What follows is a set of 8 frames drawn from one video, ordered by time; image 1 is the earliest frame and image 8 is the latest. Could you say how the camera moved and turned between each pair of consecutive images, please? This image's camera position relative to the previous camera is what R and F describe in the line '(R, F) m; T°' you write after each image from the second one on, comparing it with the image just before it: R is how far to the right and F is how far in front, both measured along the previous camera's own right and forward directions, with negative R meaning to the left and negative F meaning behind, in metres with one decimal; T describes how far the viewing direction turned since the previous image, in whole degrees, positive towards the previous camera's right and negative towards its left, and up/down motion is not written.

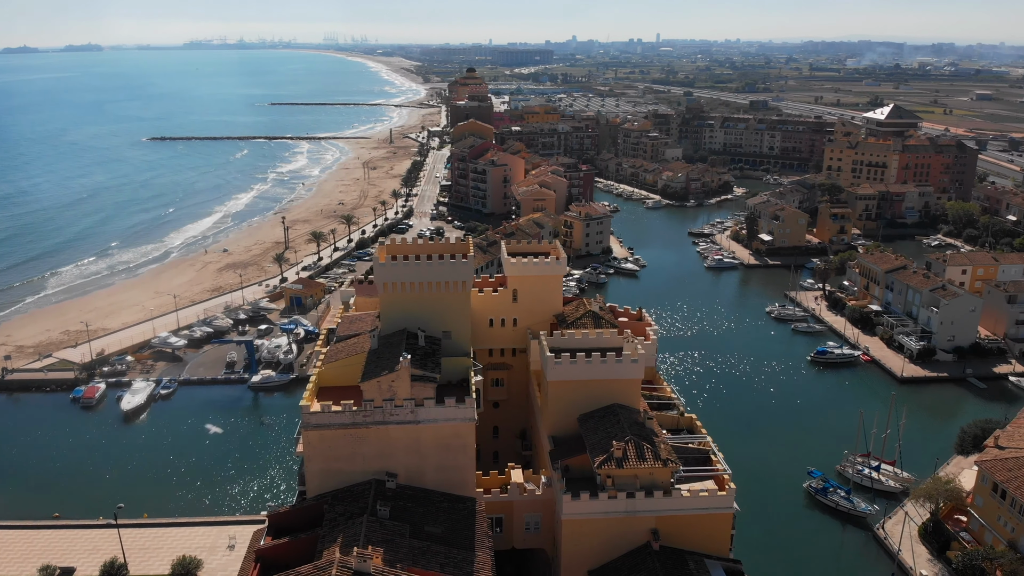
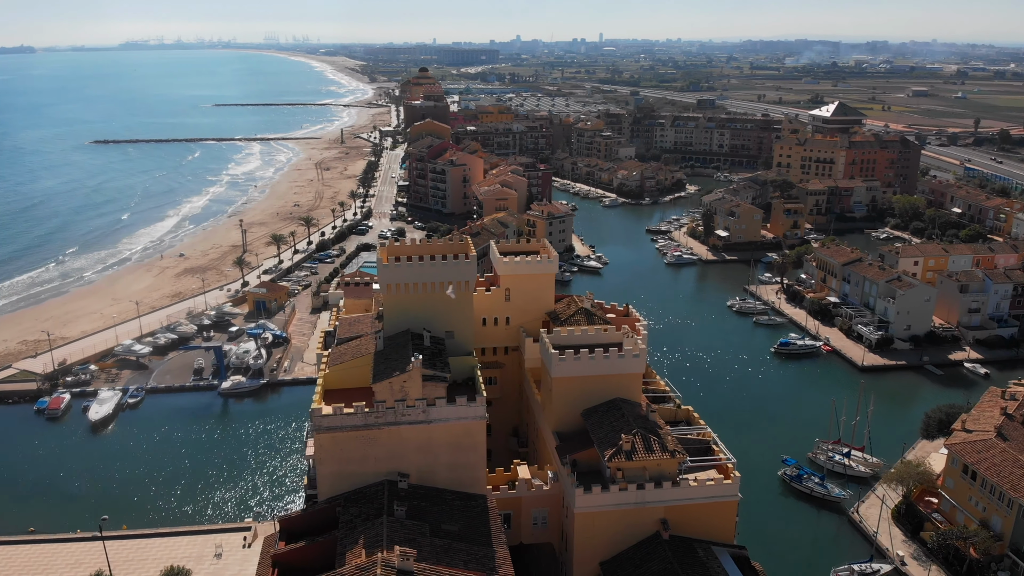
(-1.4, -0.2) m; +4°
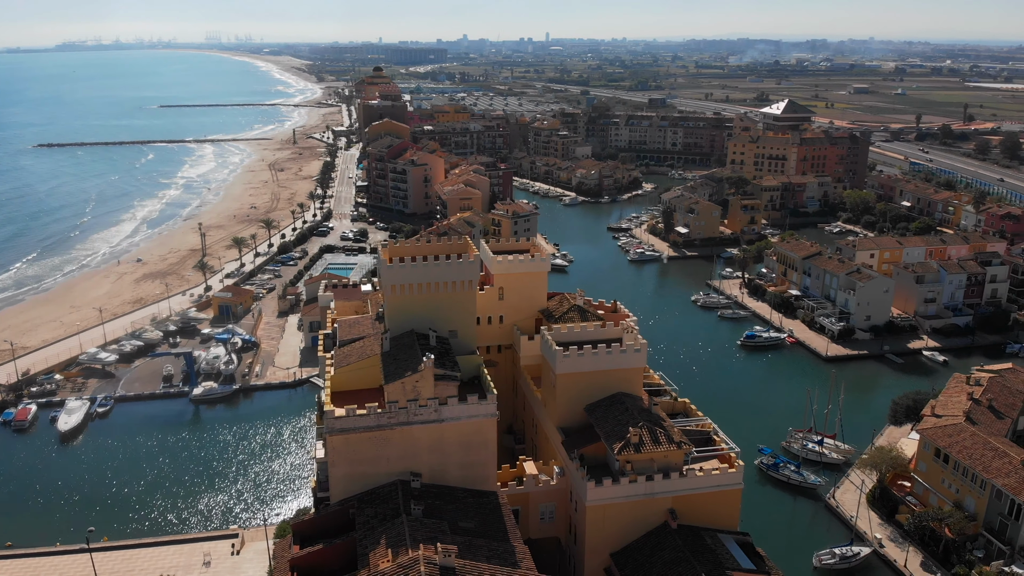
(-1.3, -0.2) m; +4°
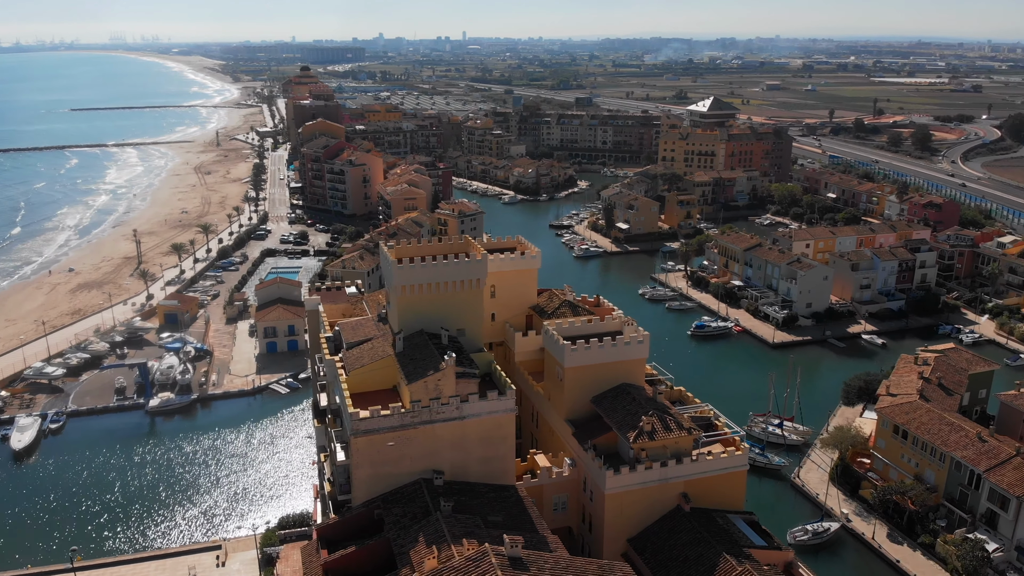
(-2.2, -0.2) m; +6°
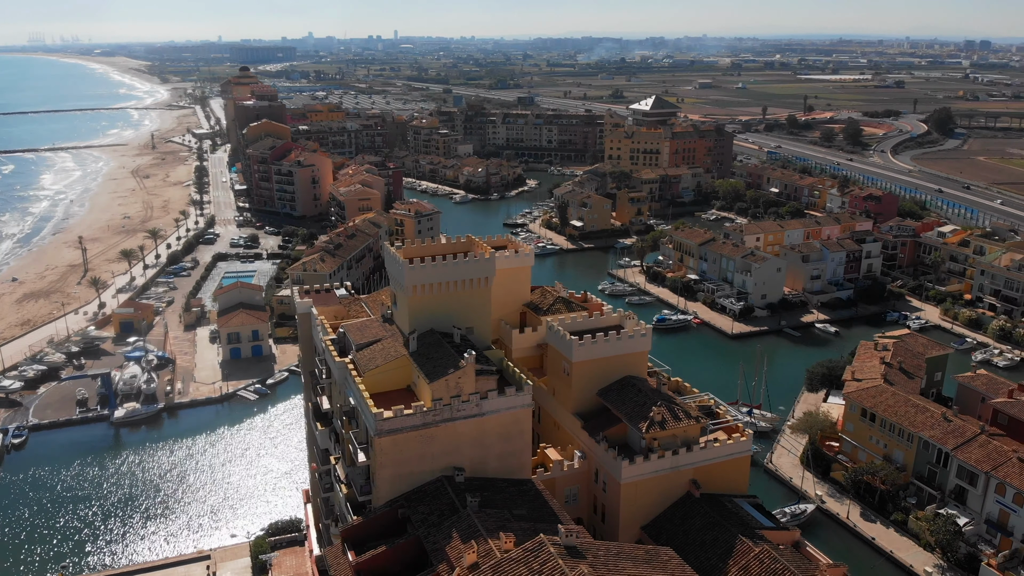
(-1.8, -0.2) m; +5°
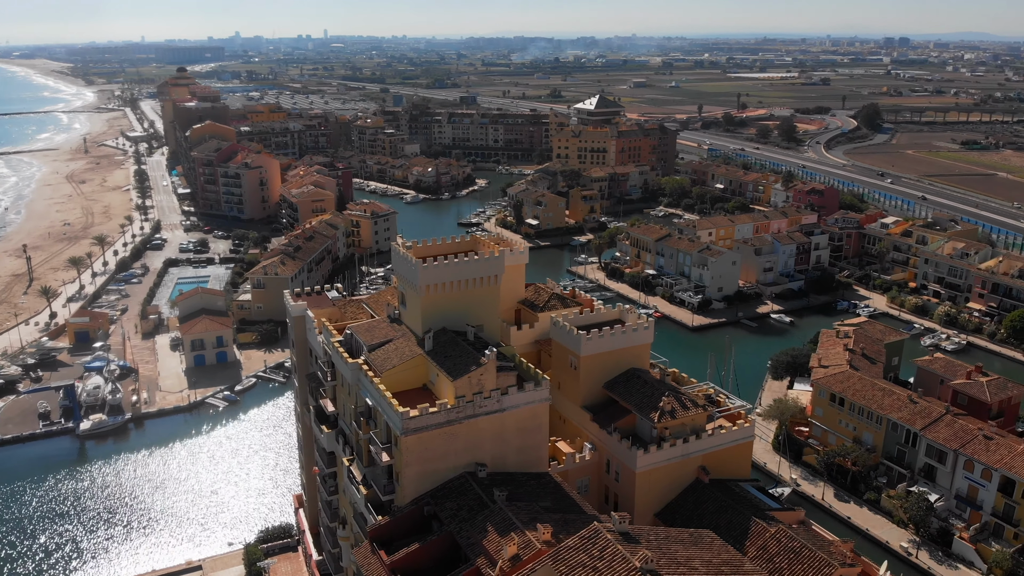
(-1.9, -0.2) m; +5°
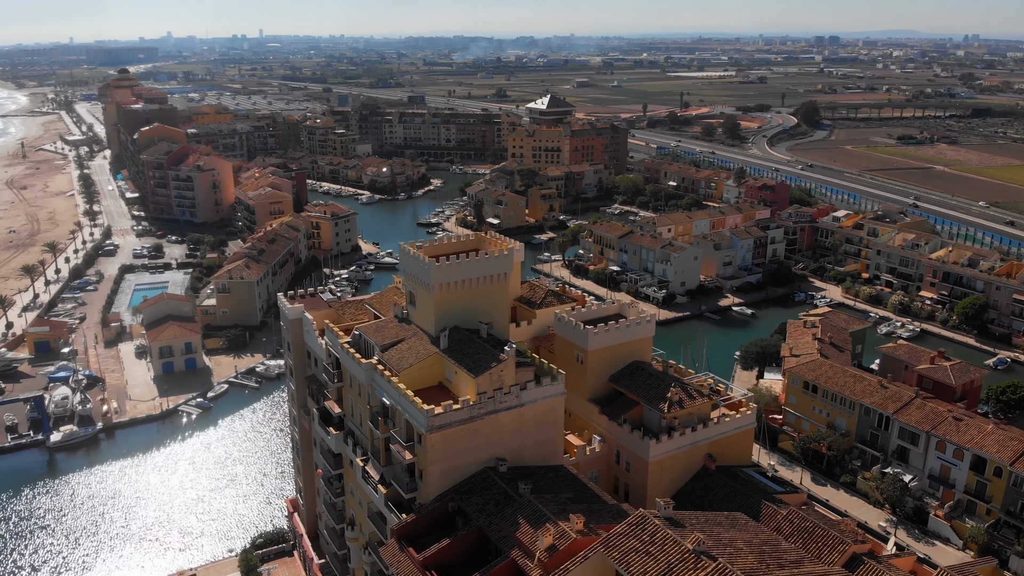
(-1.7, -0.3) m; +4°
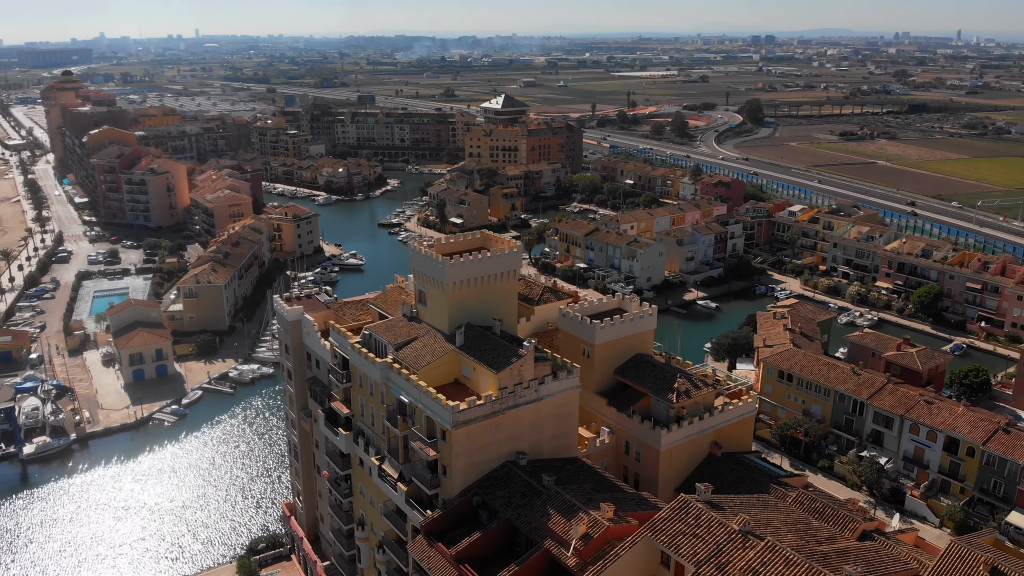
(-1.7, -0.3) m; +4°
